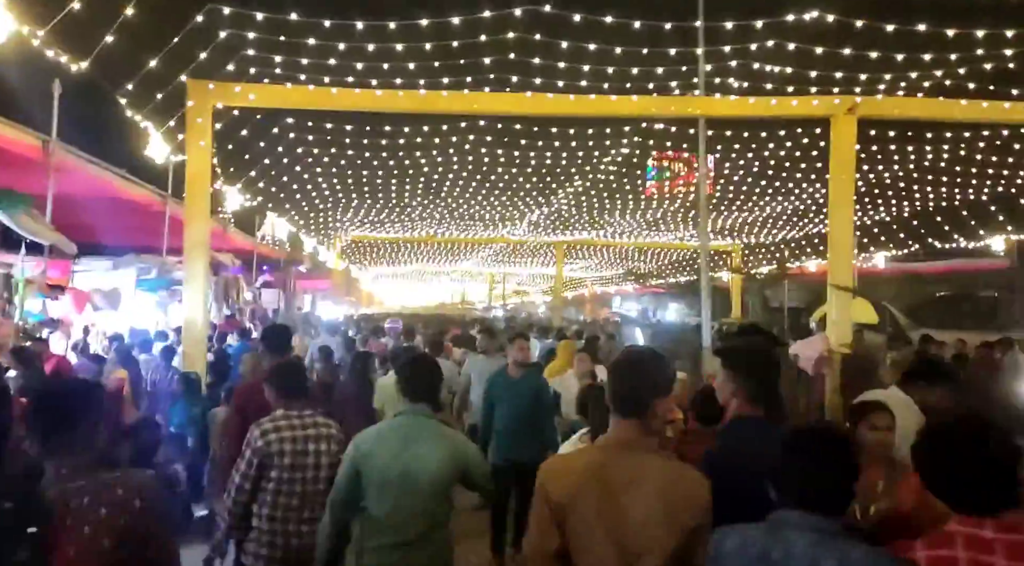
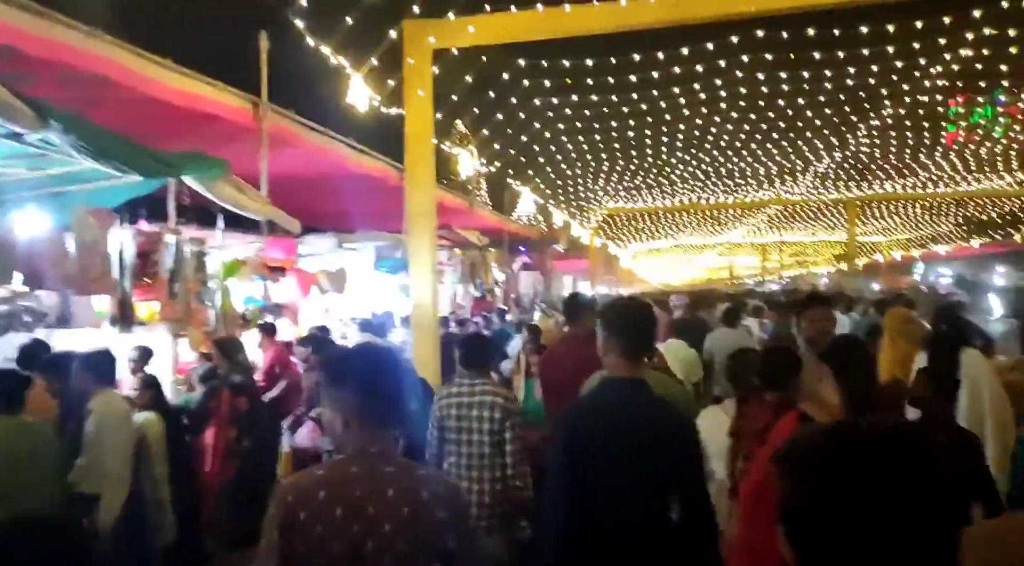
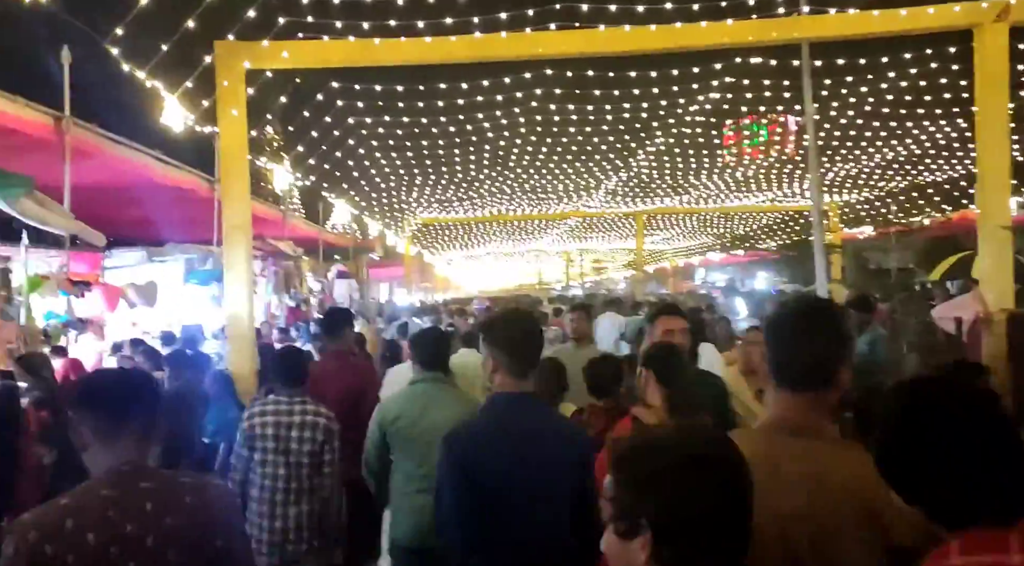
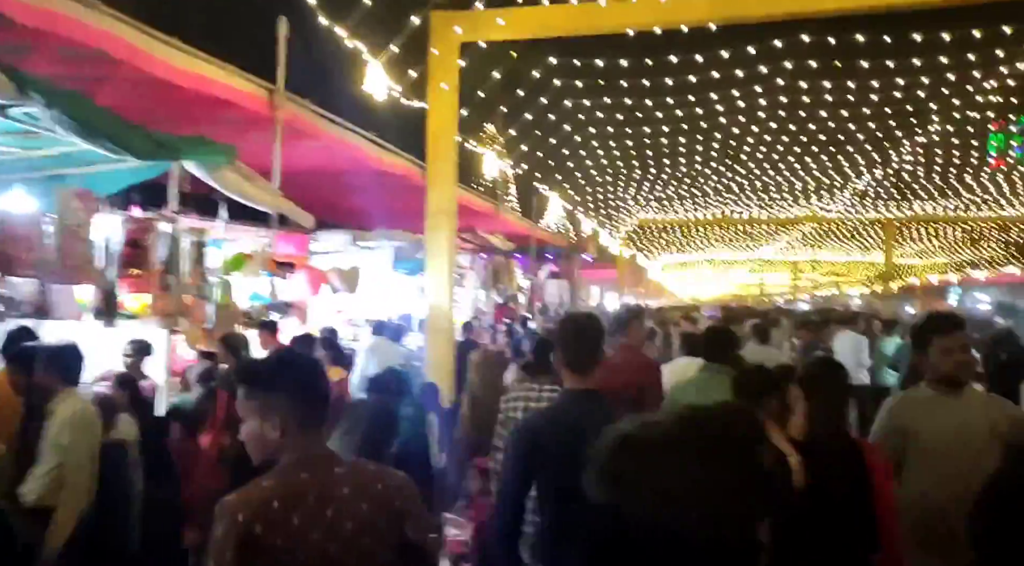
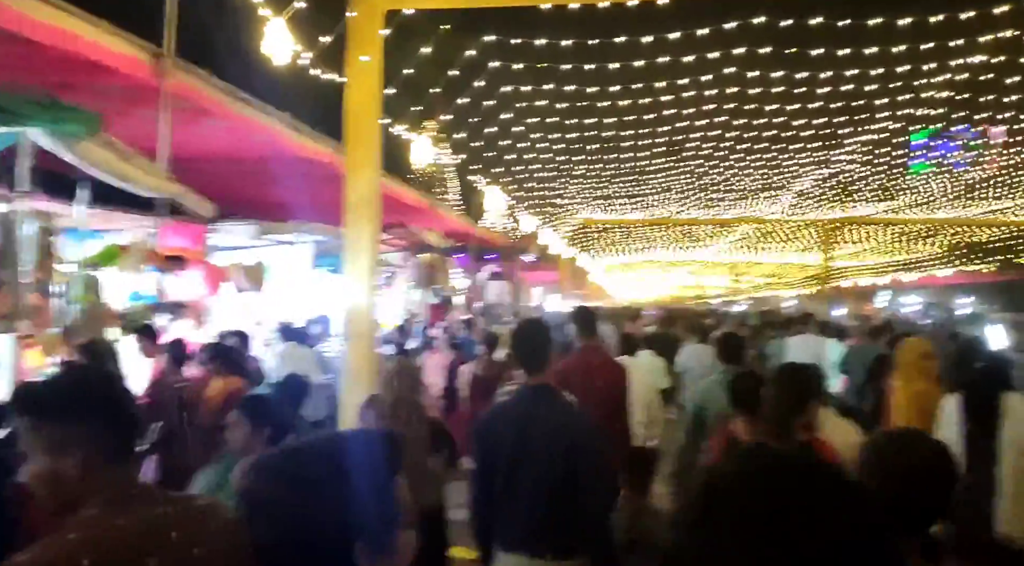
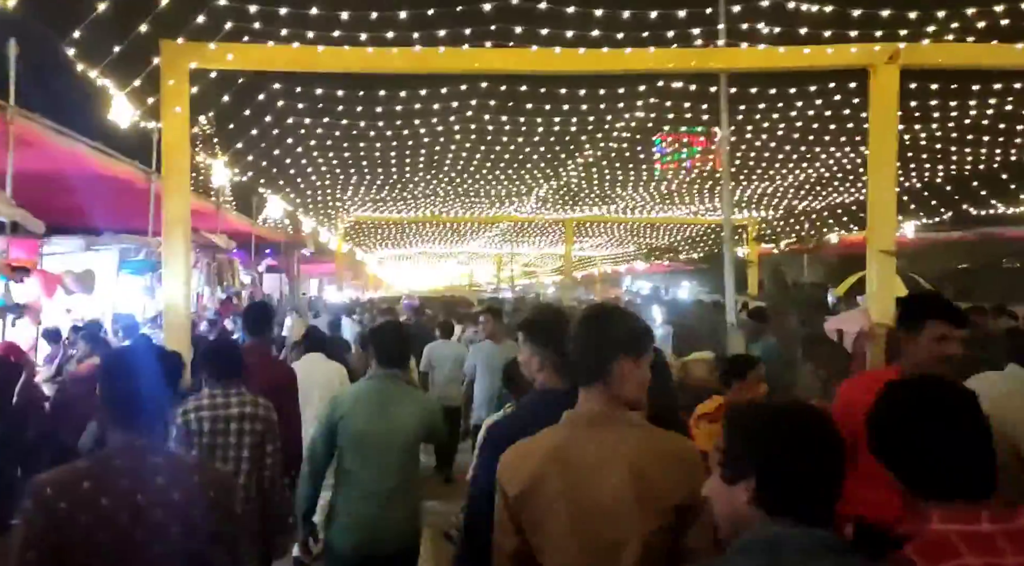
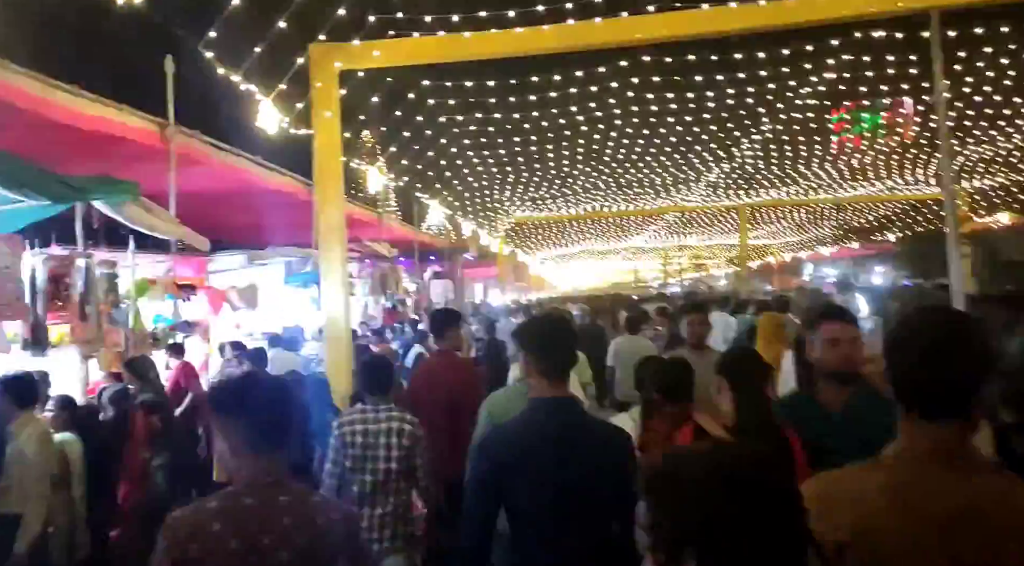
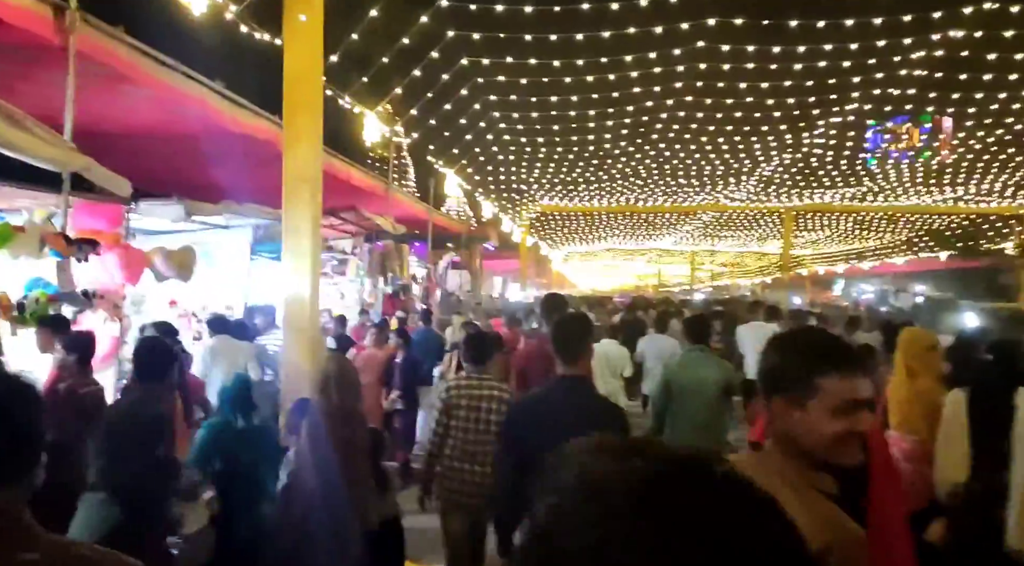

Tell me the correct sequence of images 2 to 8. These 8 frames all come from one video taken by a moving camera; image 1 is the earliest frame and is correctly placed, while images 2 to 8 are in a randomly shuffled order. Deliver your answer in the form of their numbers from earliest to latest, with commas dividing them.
6, 3, 7, 2, 4, 5, 8
